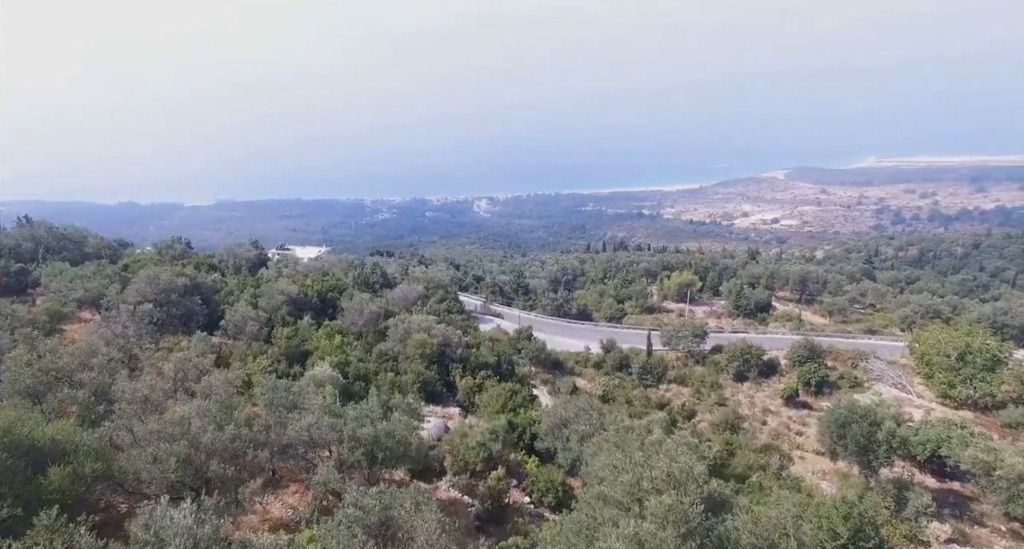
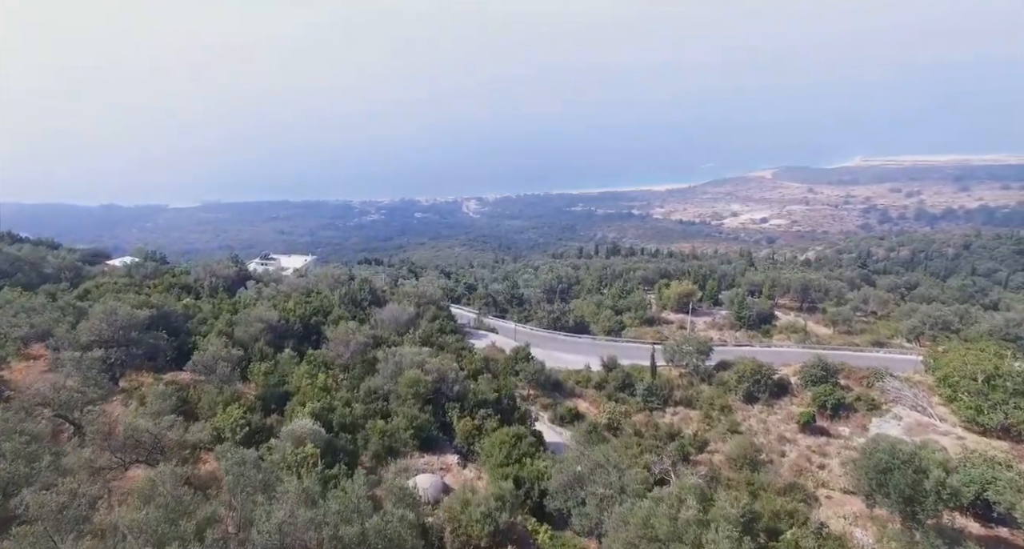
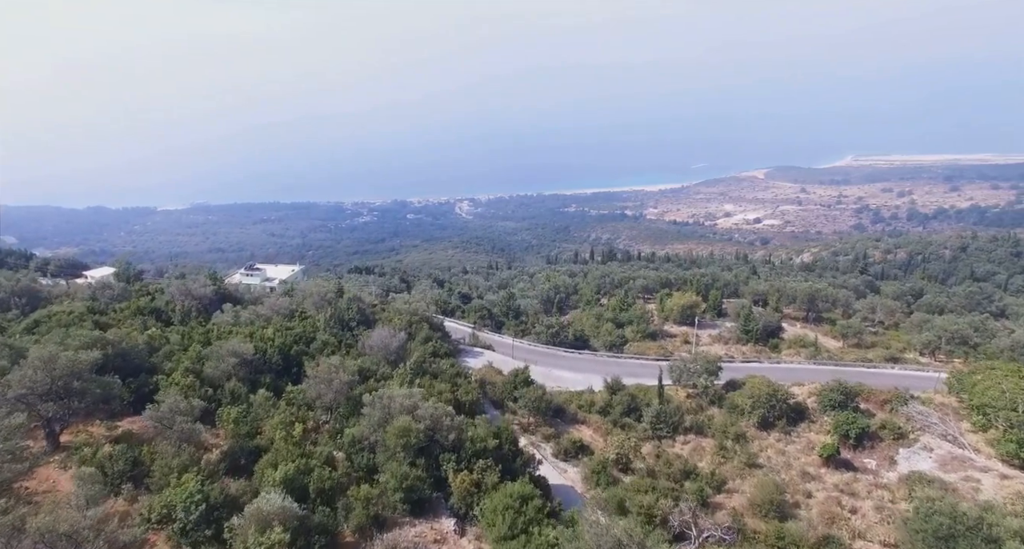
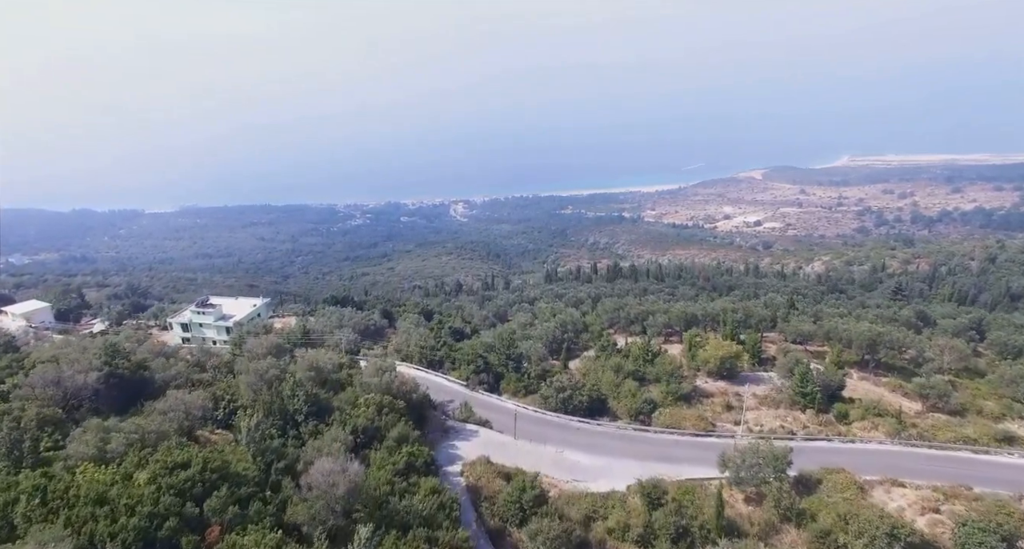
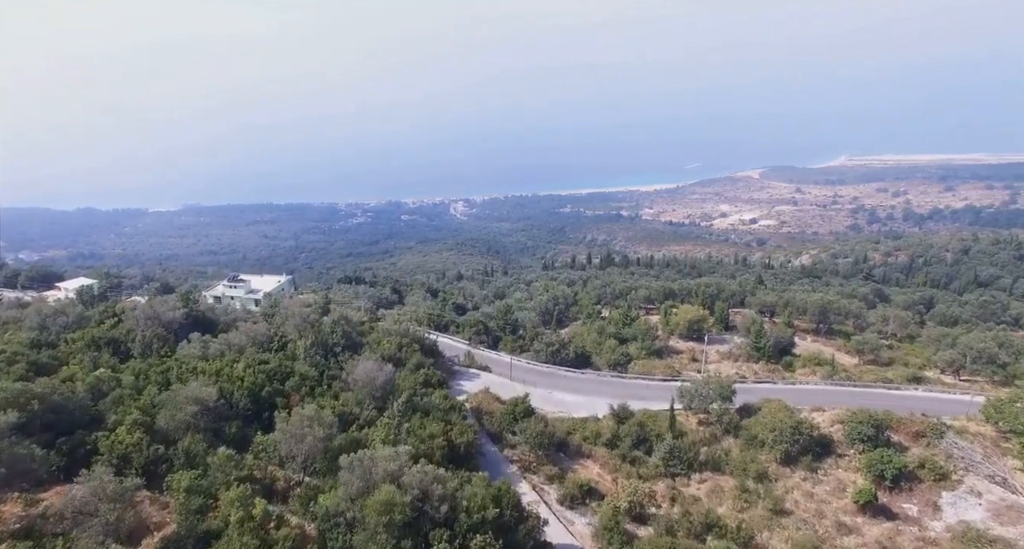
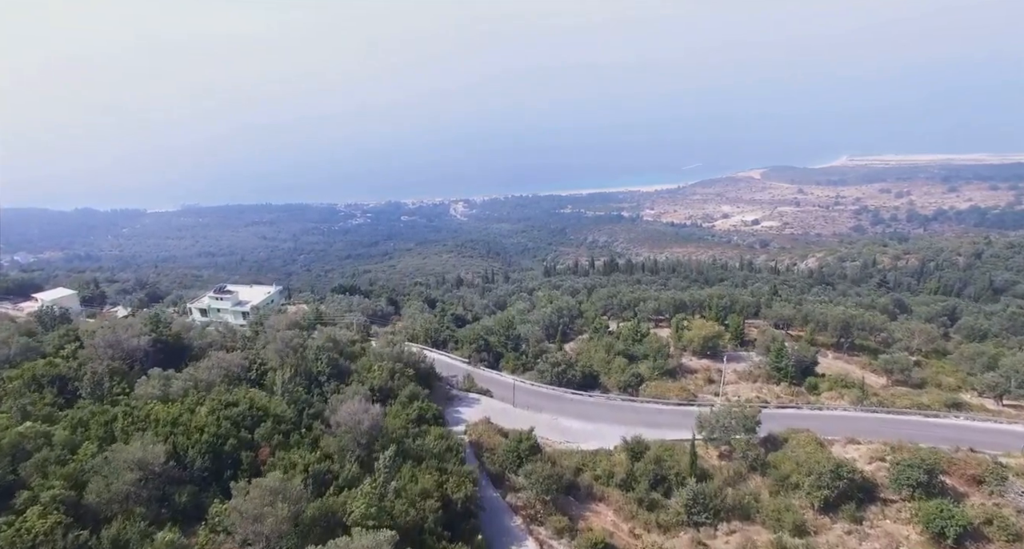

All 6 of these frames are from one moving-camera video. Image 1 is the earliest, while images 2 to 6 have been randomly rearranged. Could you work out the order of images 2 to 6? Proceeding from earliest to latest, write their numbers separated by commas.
2, 3, 5, 6, 4
